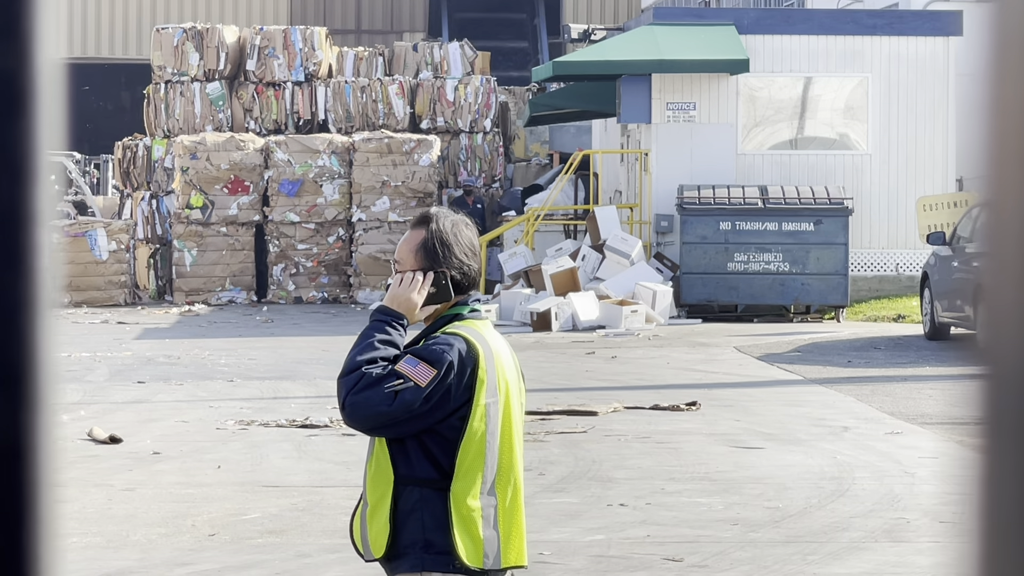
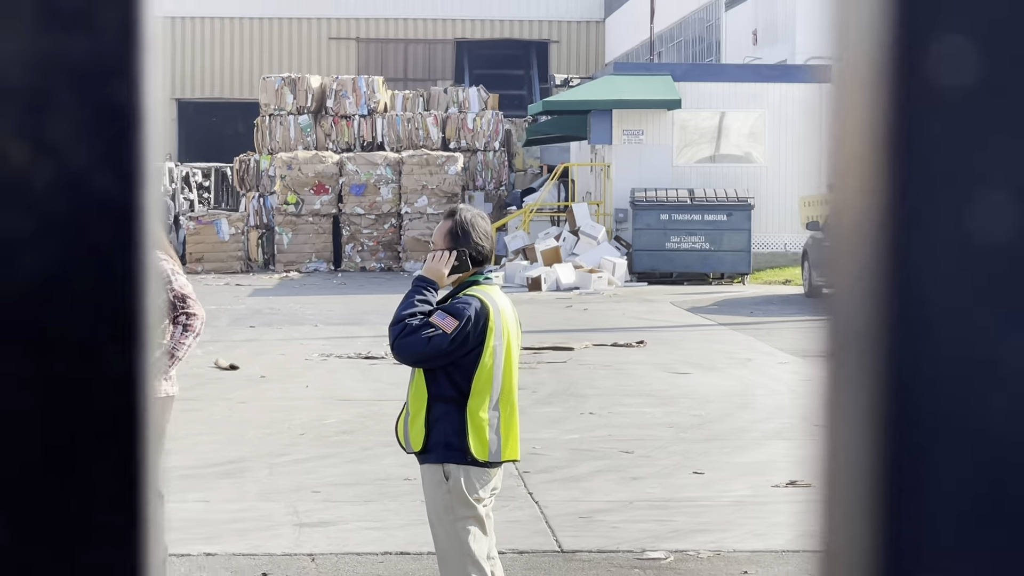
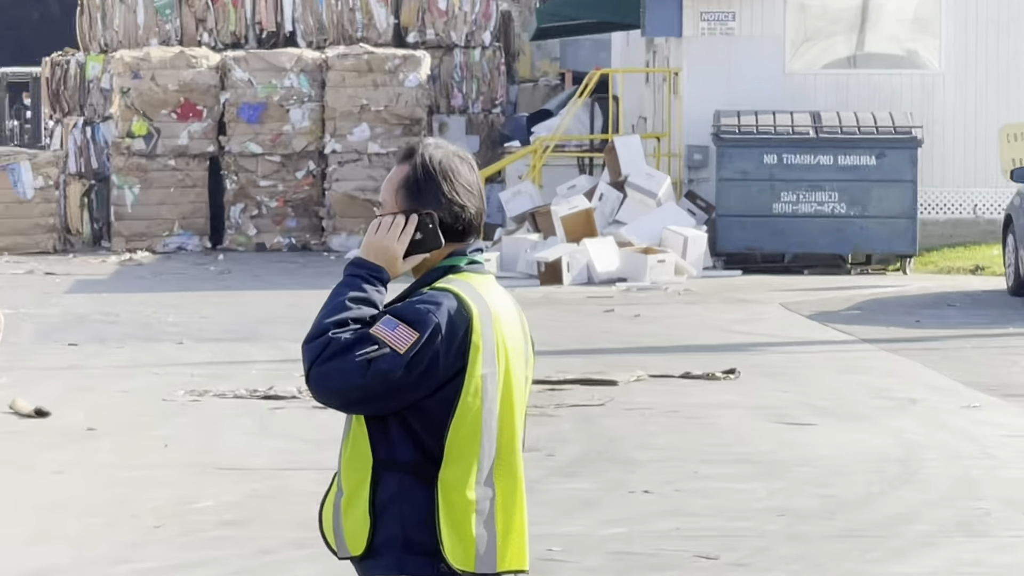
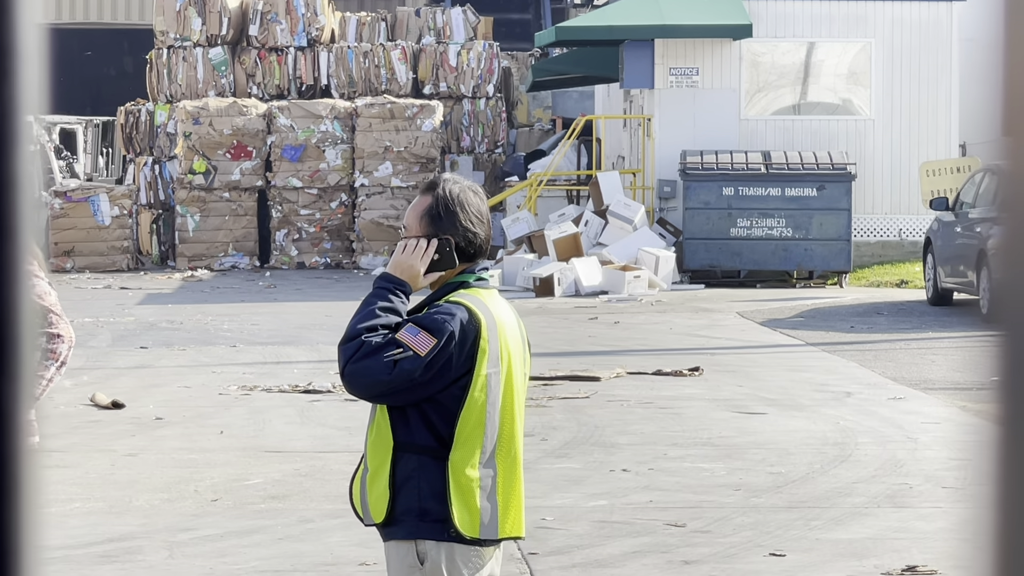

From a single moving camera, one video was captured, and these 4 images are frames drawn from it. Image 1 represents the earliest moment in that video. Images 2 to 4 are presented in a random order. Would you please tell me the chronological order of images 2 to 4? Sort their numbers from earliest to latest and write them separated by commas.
4, 2, 3
